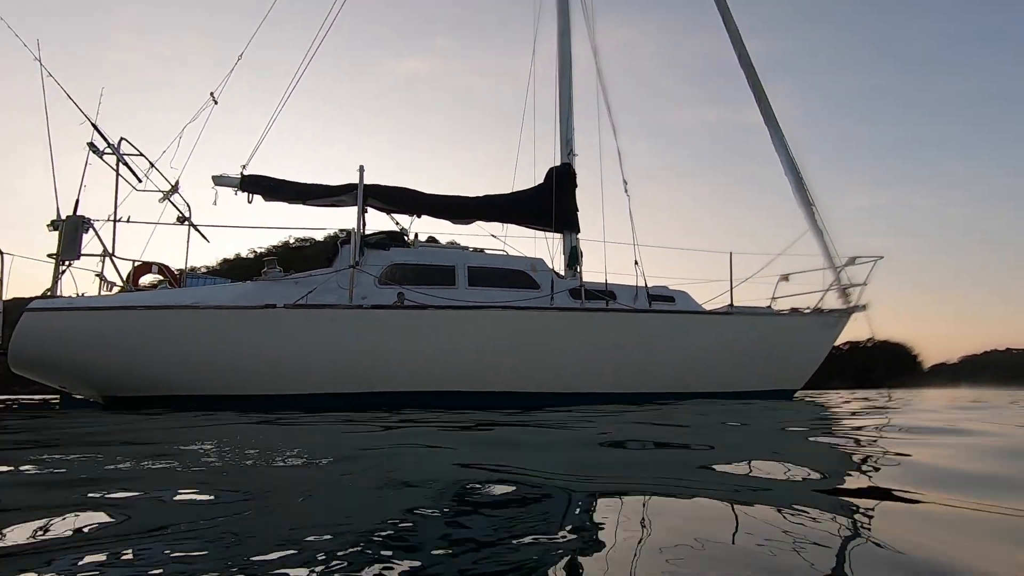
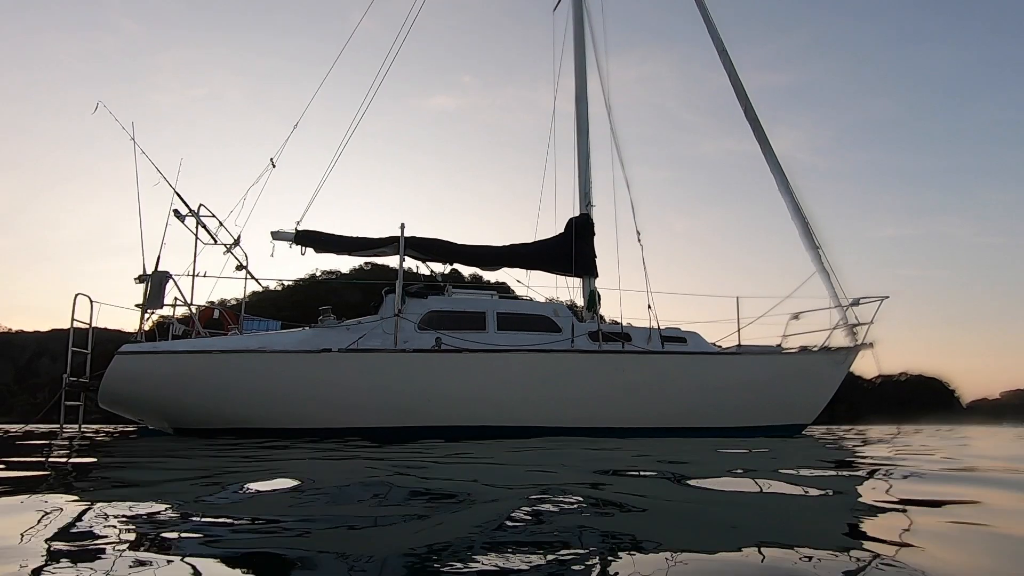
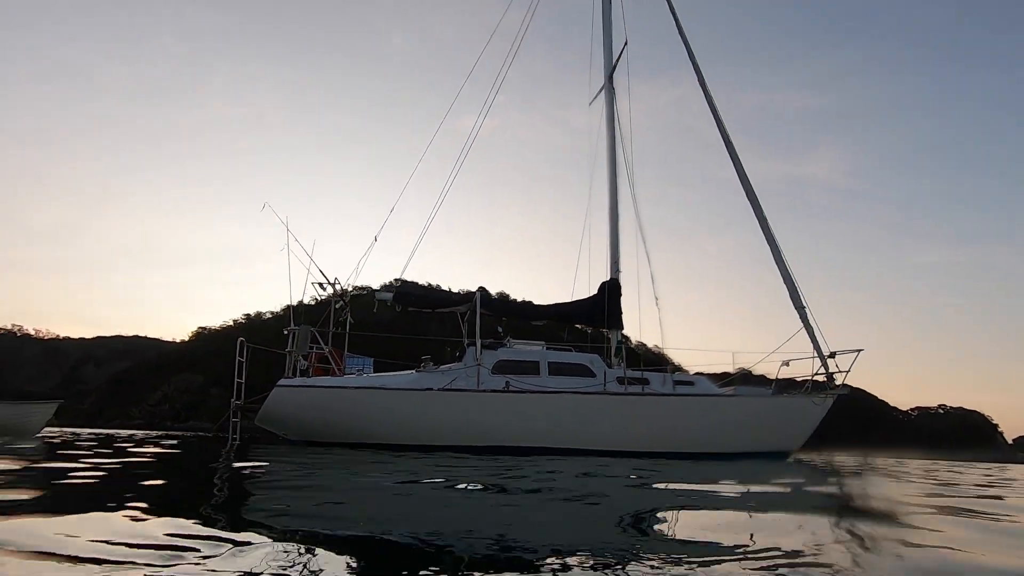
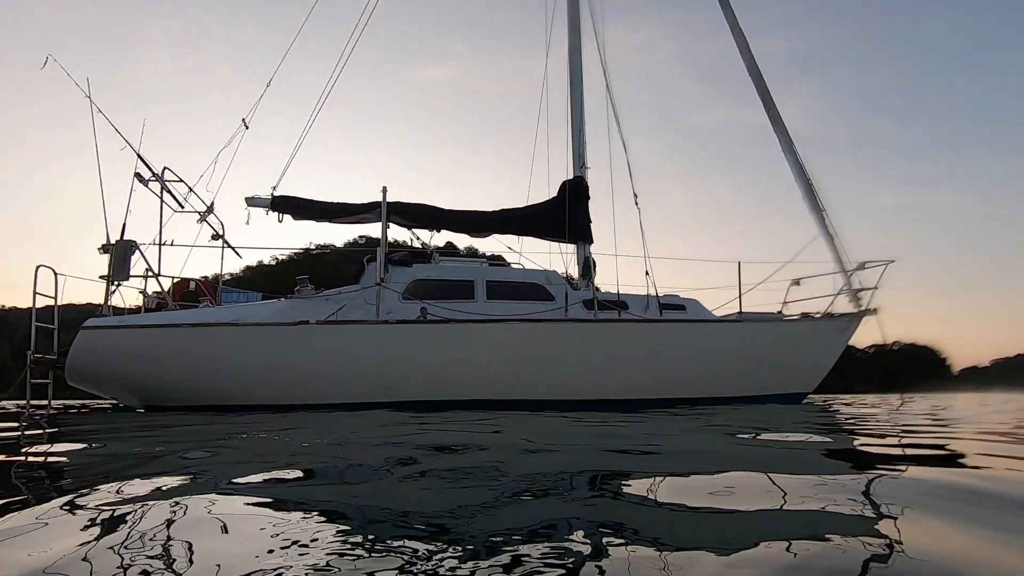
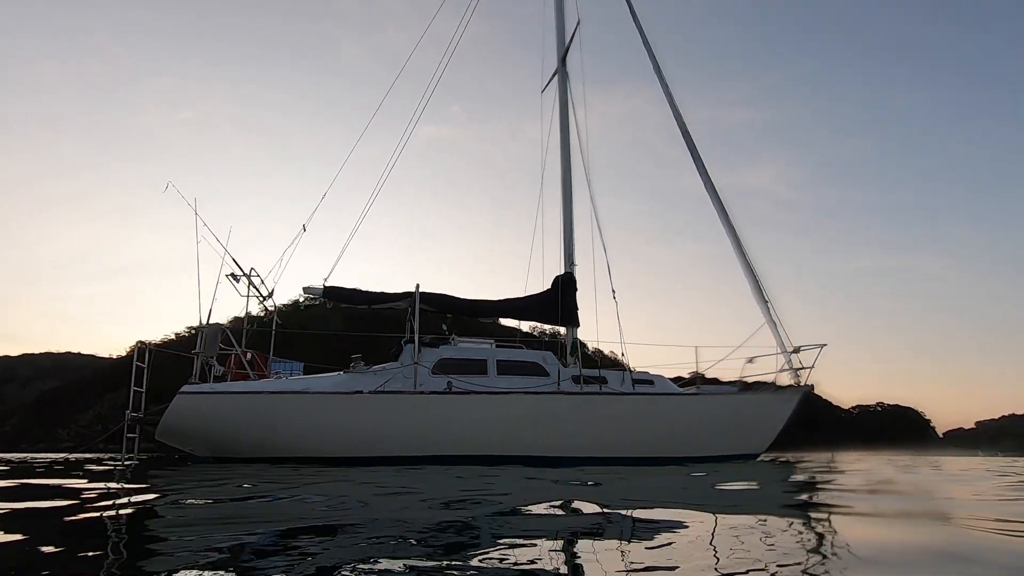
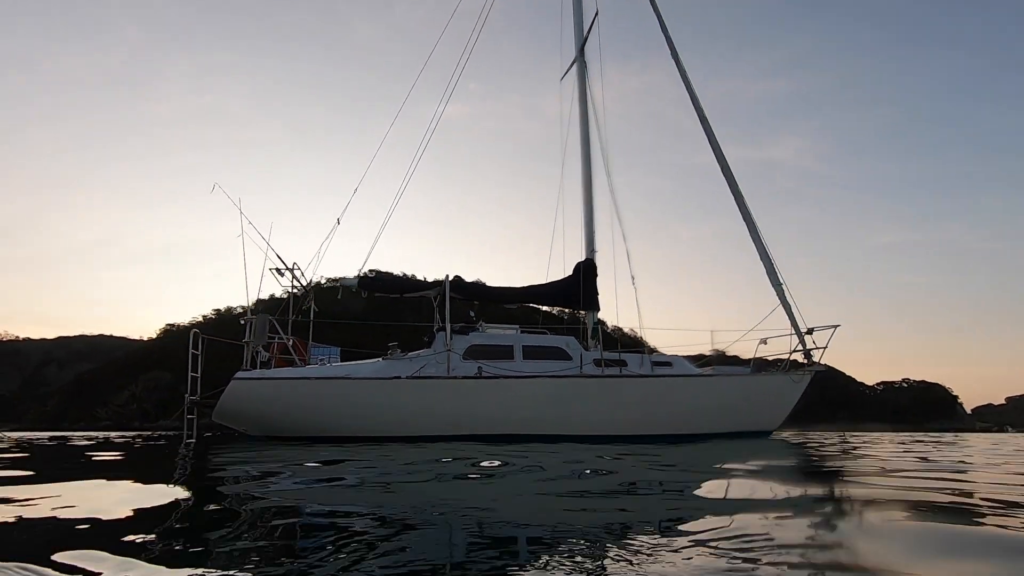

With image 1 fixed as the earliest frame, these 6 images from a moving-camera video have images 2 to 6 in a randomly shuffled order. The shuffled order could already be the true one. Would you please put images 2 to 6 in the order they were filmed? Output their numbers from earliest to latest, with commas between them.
4, 2, 5, 6, 3
